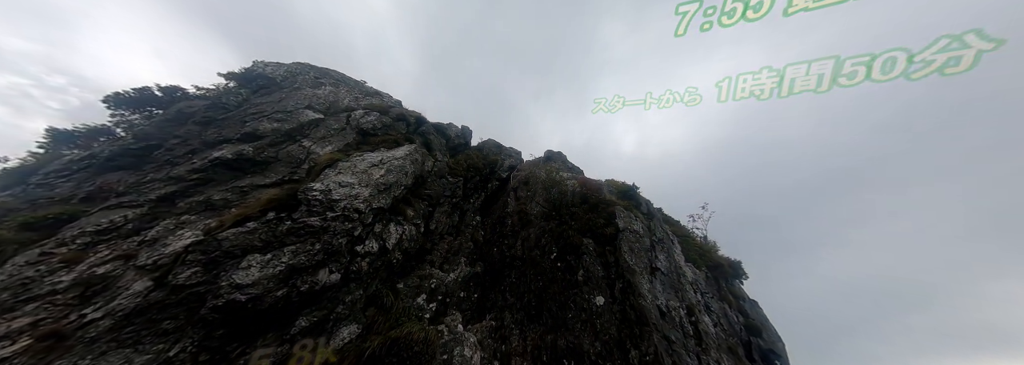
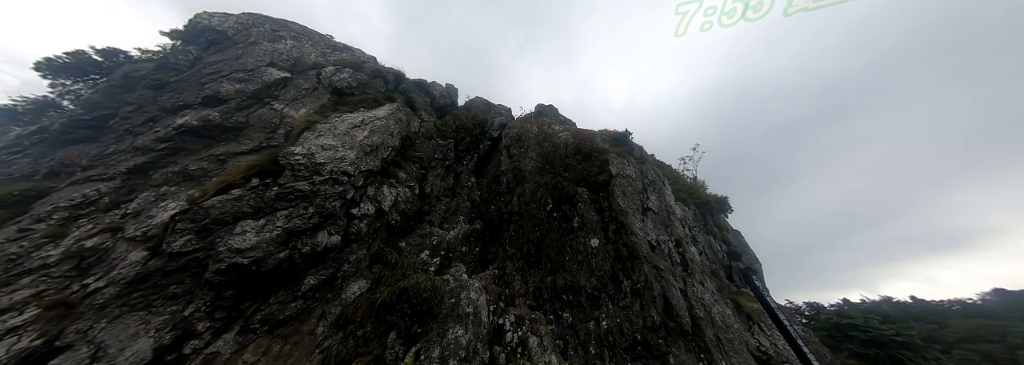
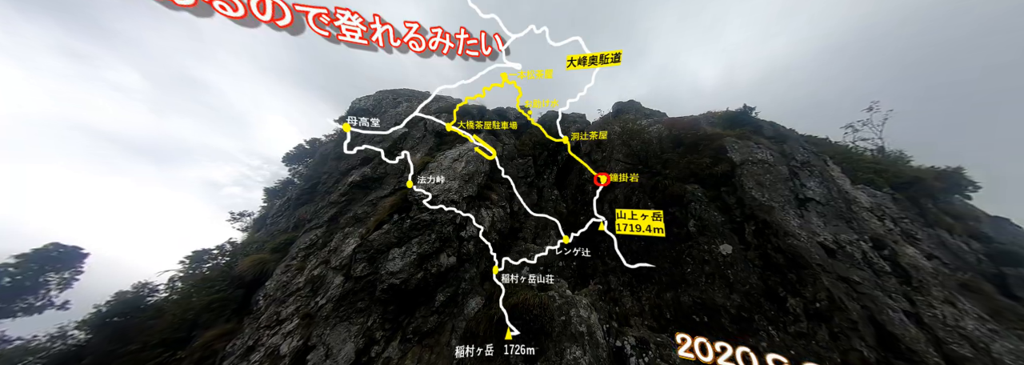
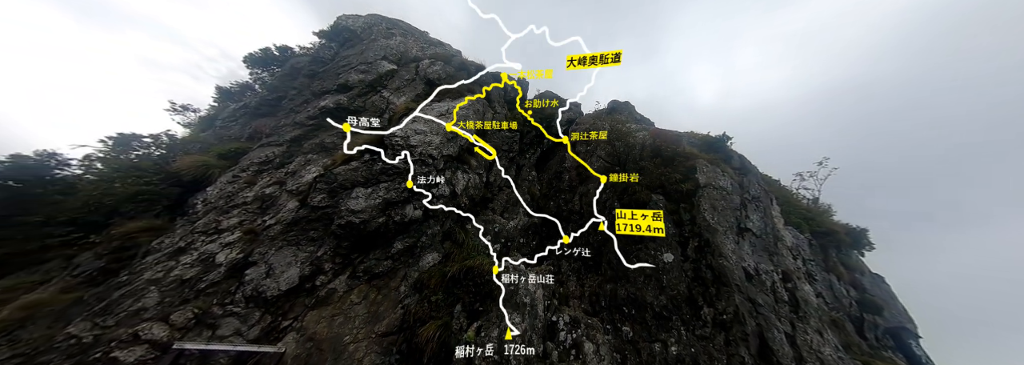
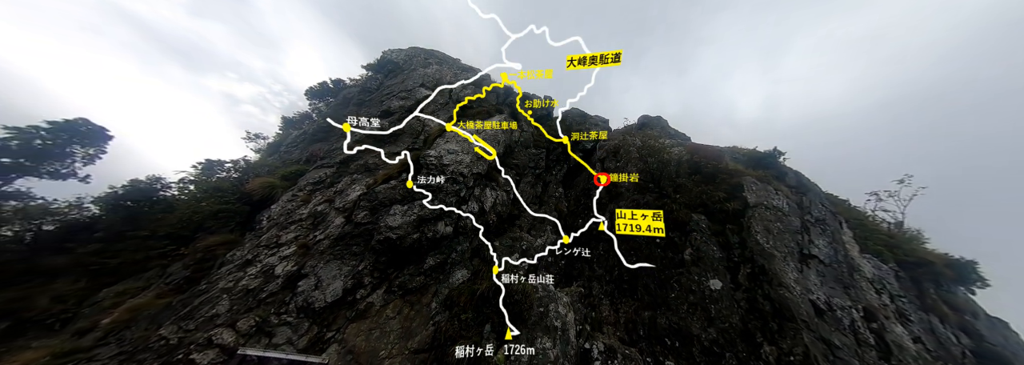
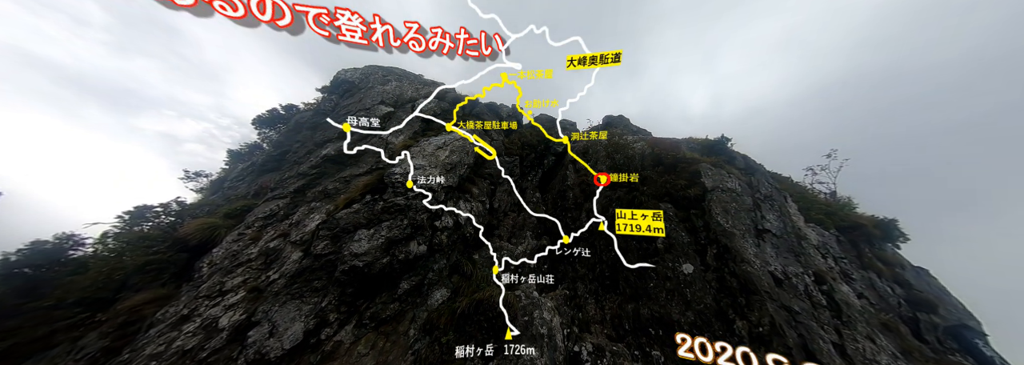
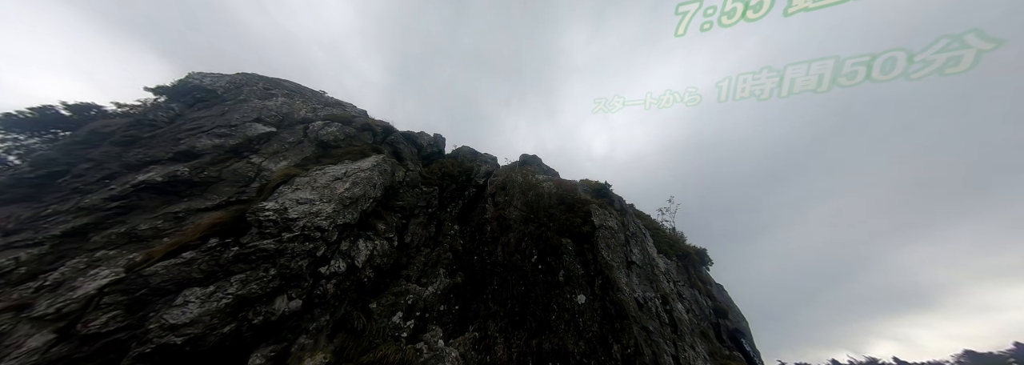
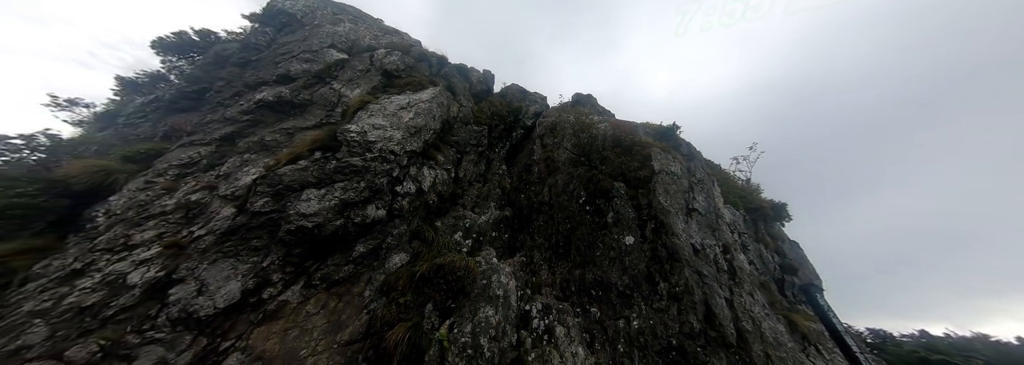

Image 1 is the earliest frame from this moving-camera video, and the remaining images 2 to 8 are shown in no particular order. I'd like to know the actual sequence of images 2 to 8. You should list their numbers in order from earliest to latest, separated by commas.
7, 2, 8, 4, 5, 6, 3
